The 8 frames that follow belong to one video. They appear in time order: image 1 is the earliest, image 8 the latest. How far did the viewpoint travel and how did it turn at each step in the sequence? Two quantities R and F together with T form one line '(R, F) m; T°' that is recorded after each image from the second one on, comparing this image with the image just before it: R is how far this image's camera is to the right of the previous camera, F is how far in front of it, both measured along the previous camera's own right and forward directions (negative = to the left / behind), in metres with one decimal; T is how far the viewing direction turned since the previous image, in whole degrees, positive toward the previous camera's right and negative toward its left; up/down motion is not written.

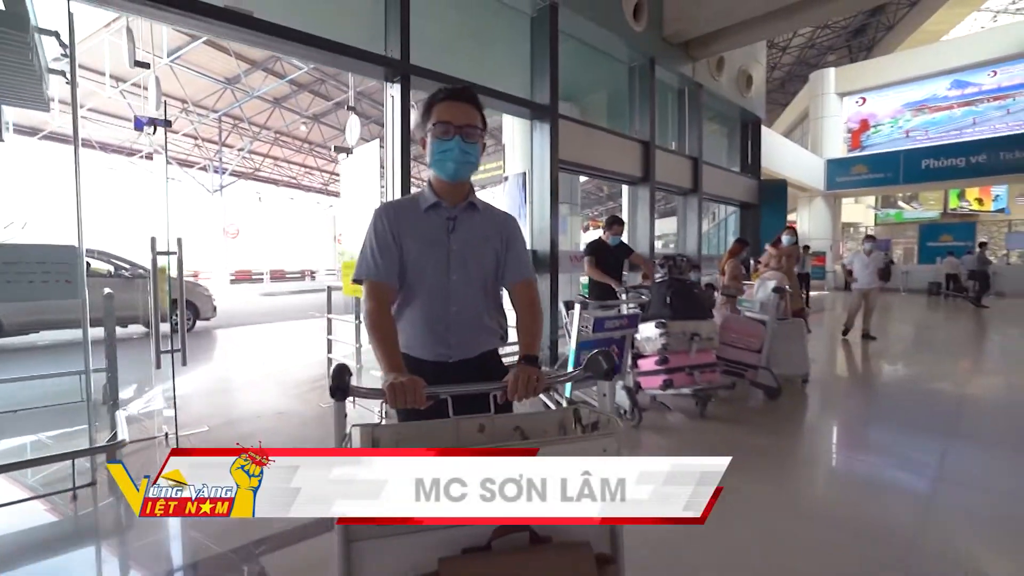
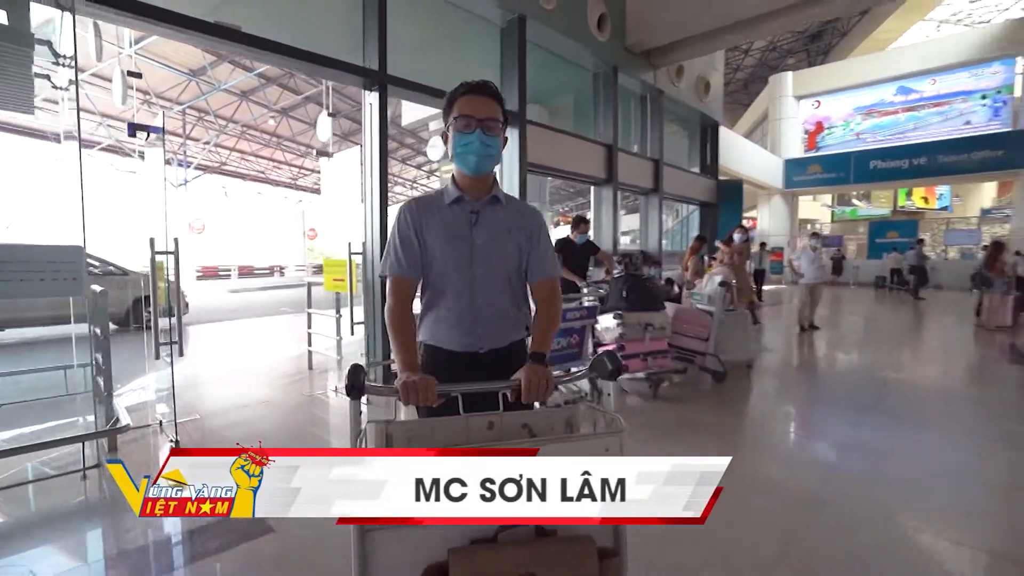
(0.0, -0.1) m; +3°
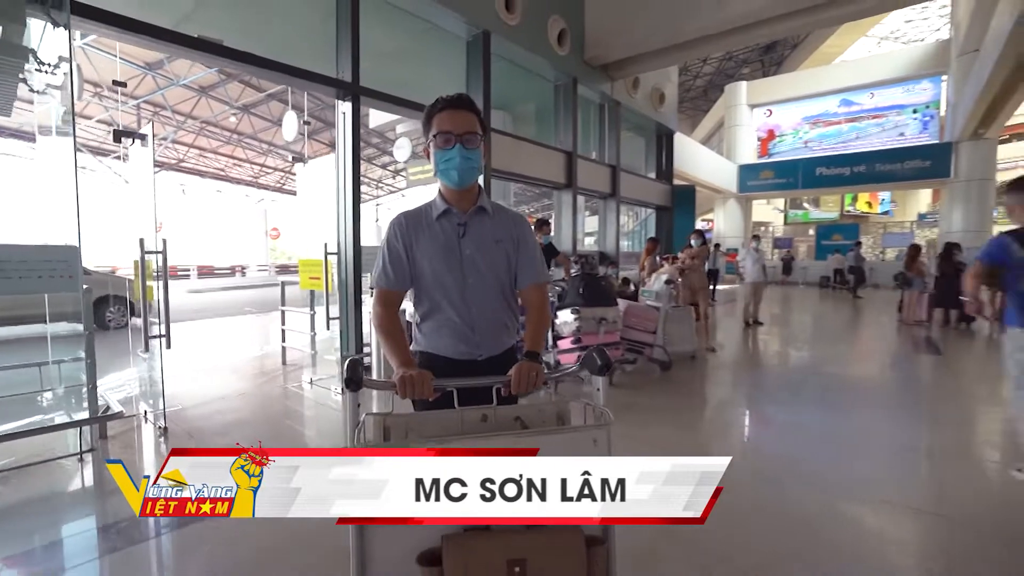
(0.0, -0.2) m; +4°
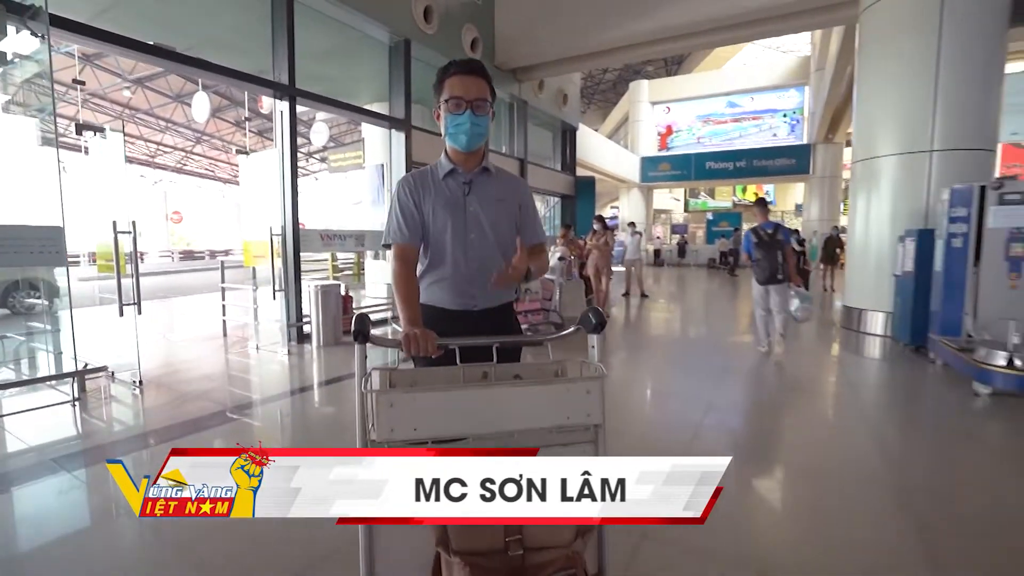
(0.0, -0.4) m; +9°
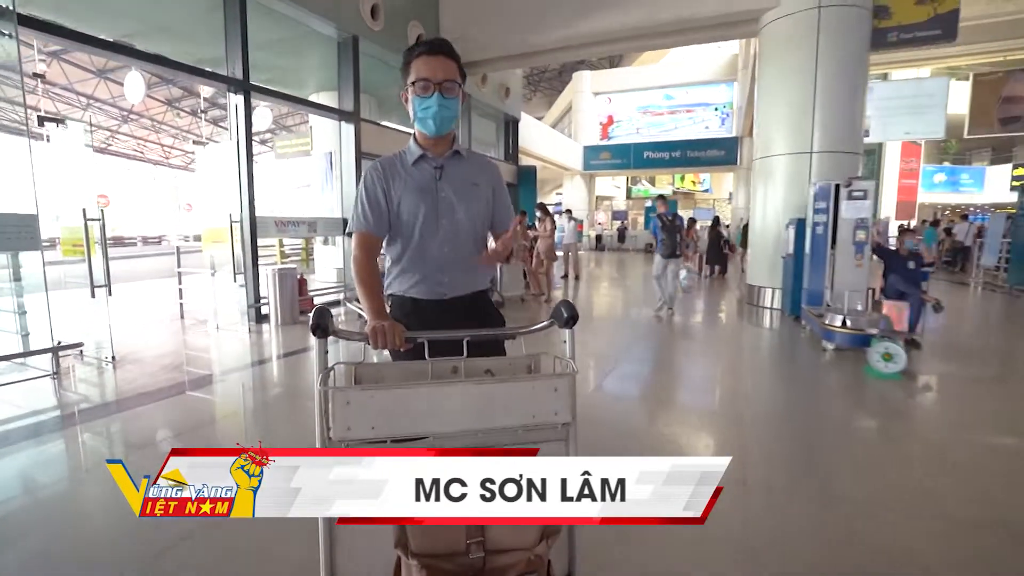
(0.0, -0.3) m; +6°
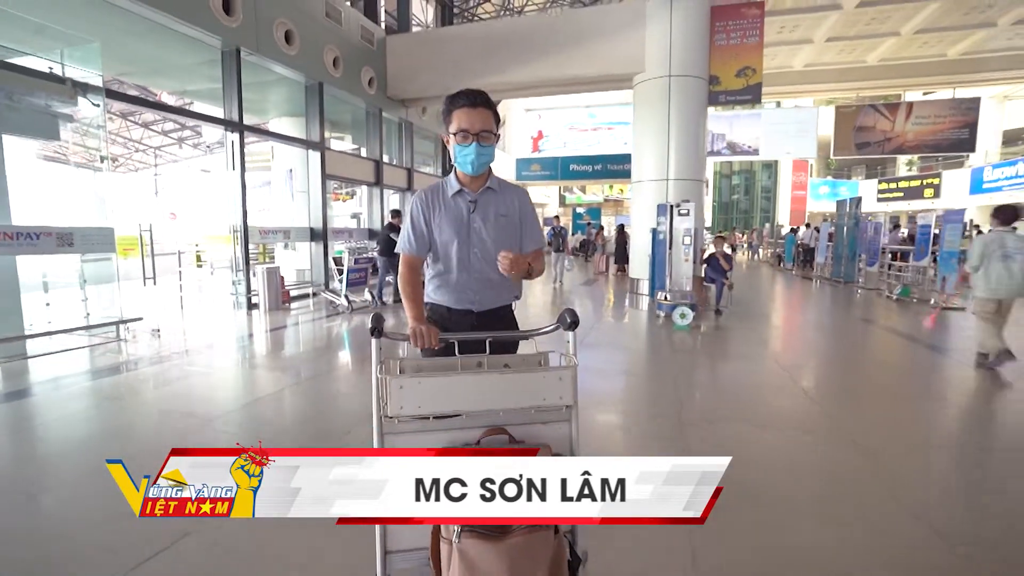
(0.0, -0.9) m; +6°
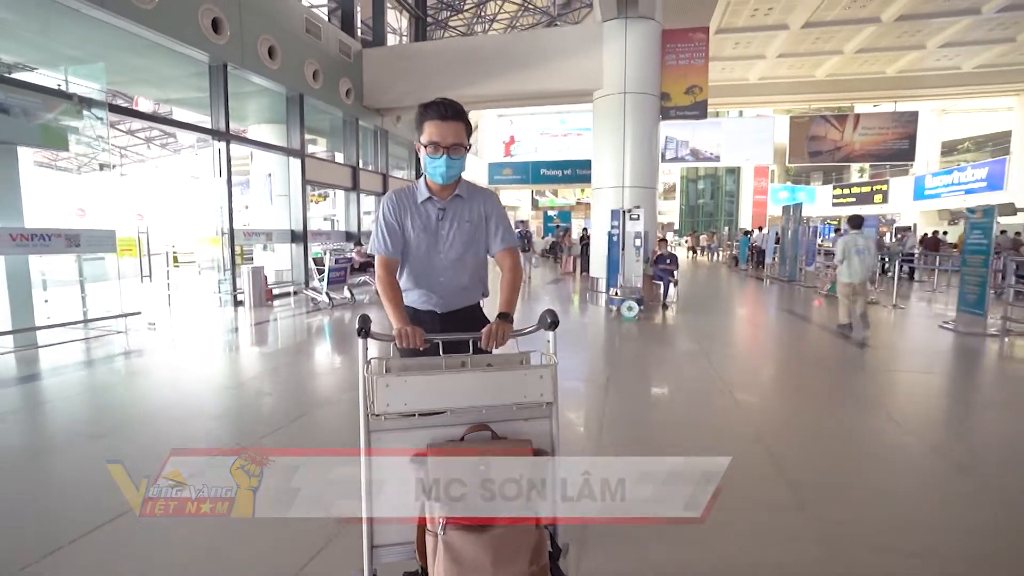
(0.0, -0.3) m; +3°
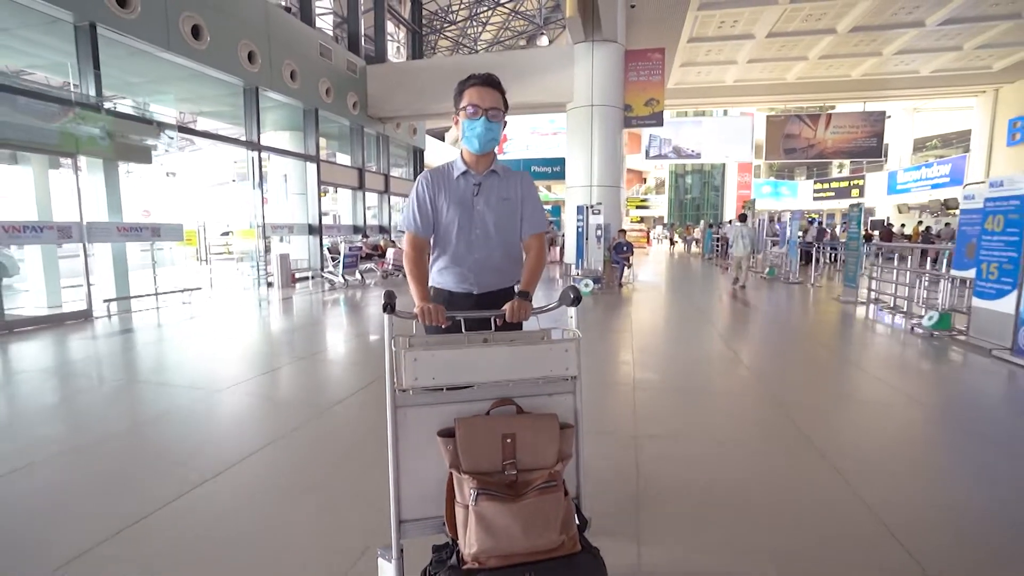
(+0.1, -0.7) m; 0°
